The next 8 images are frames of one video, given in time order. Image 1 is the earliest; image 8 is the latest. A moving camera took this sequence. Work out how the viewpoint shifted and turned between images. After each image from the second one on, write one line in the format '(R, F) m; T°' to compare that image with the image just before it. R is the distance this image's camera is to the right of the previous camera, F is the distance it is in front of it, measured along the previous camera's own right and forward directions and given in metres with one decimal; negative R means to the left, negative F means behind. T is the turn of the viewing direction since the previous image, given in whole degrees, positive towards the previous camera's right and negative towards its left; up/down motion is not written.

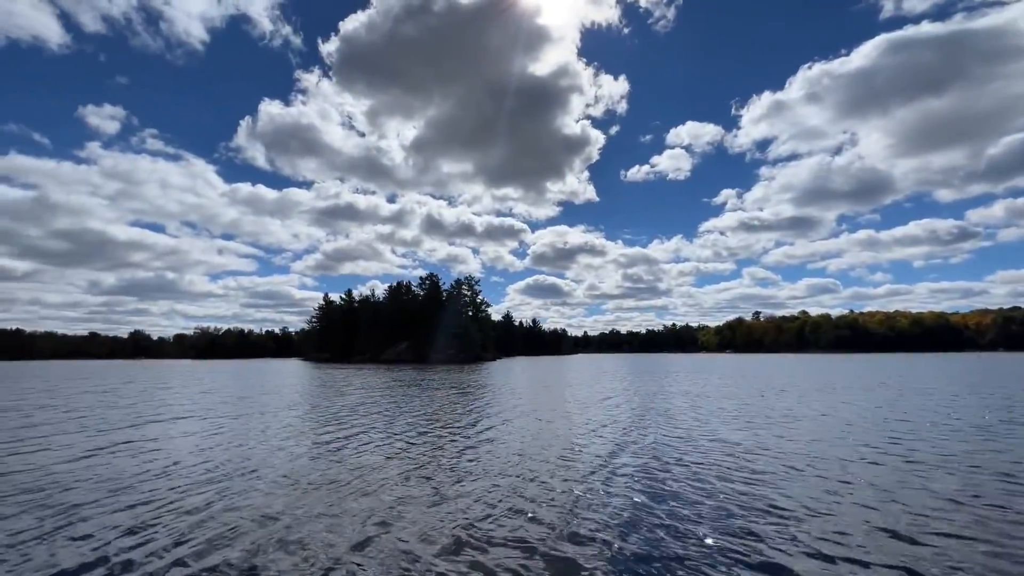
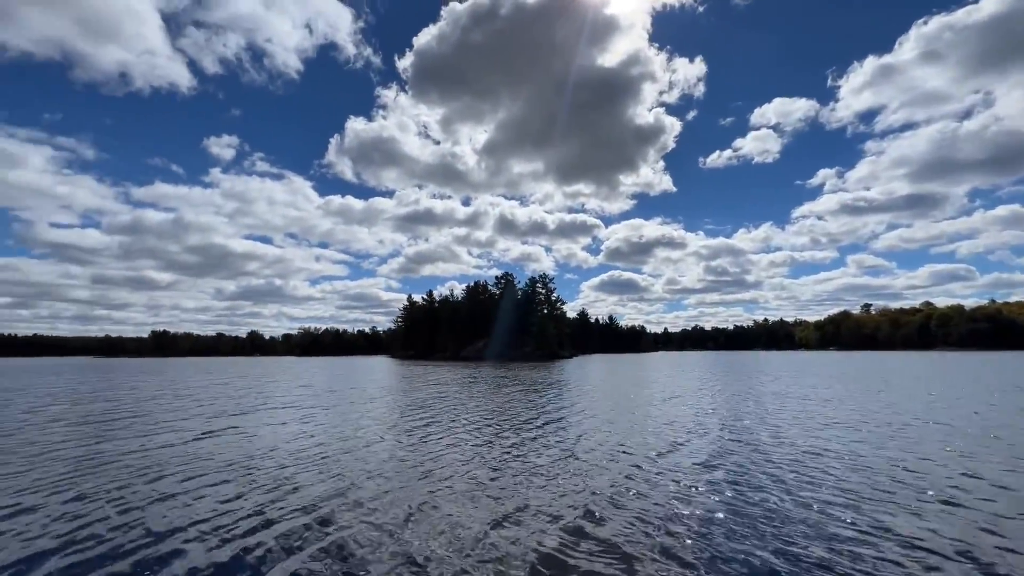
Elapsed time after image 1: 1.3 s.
(+0.3, -0.4) m; -10°
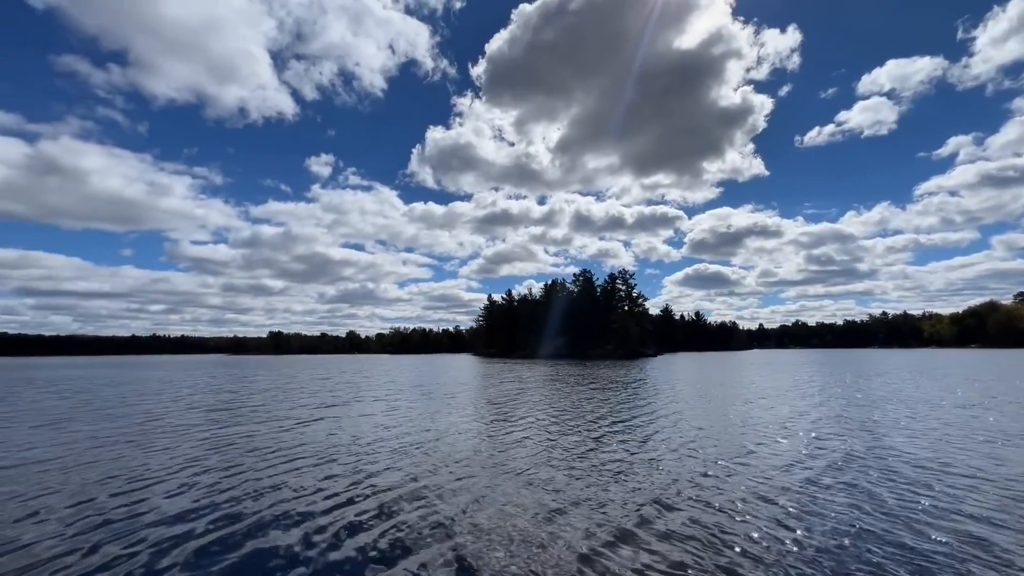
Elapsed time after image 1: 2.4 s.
(+0.6, -0.5) m; -10°
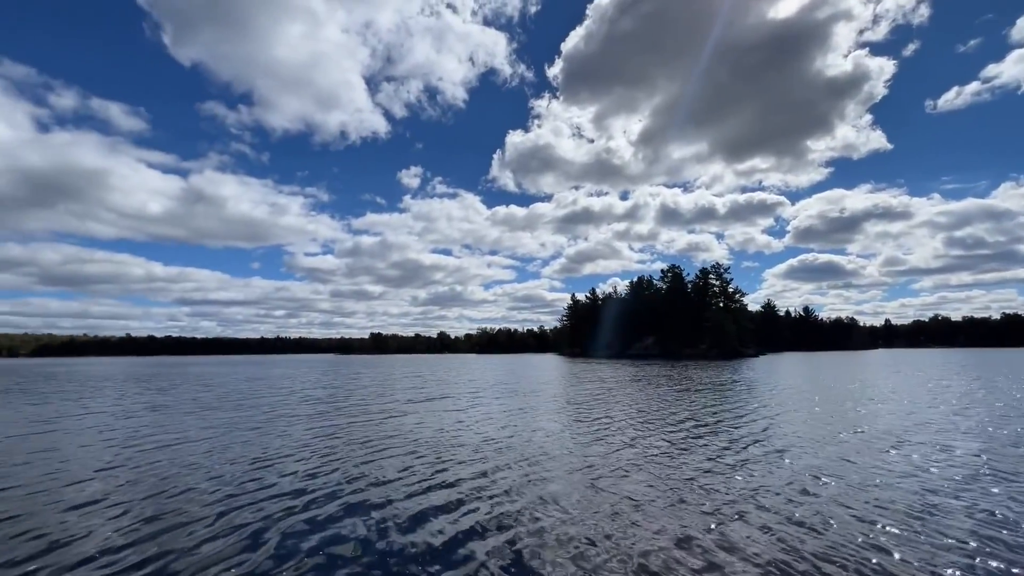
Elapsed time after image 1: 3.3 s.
(+1.0, -0.4) m; -11°
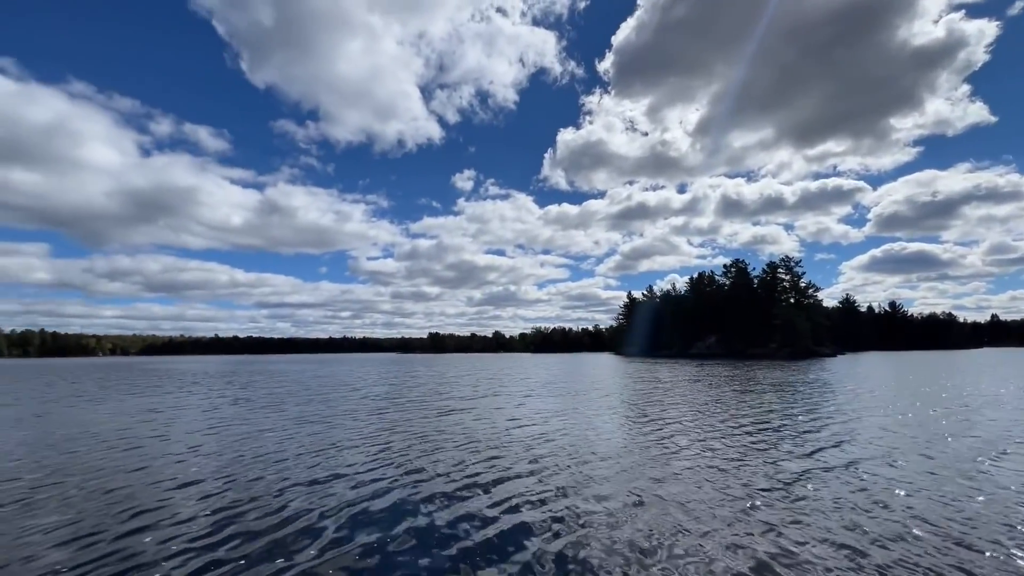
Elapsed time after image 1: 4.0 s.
(+0.6, -0.3) m; -7°
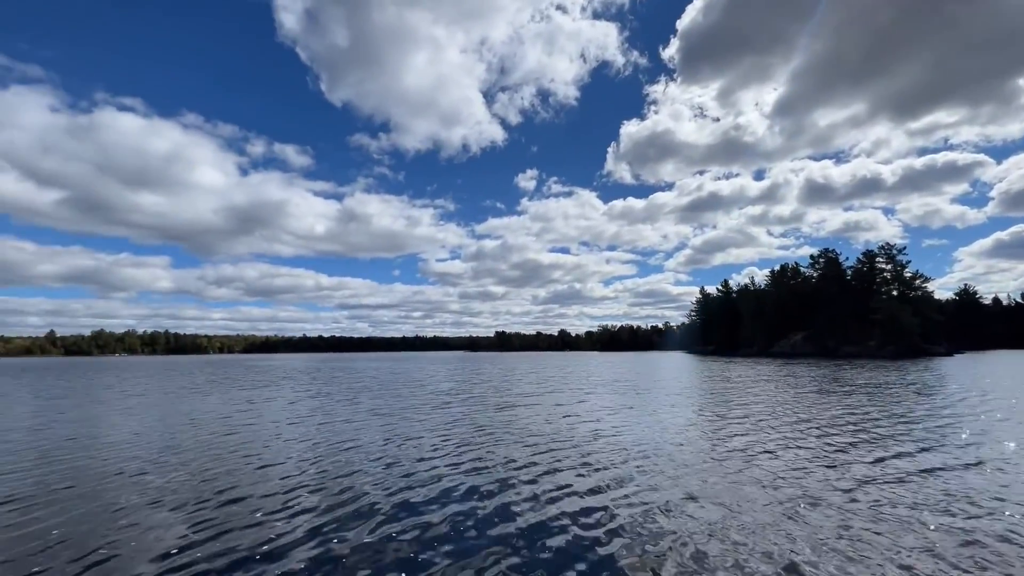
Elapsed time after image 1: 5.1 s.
(+0.8, -0.5) m; -9°
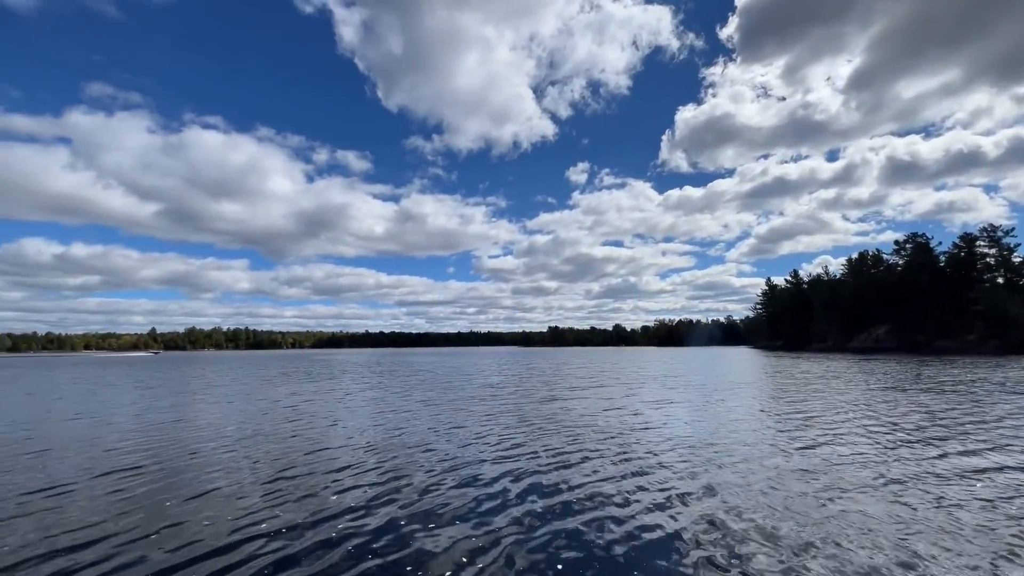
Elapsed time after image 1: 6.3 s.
(+0.7, -0.4) m; -7°
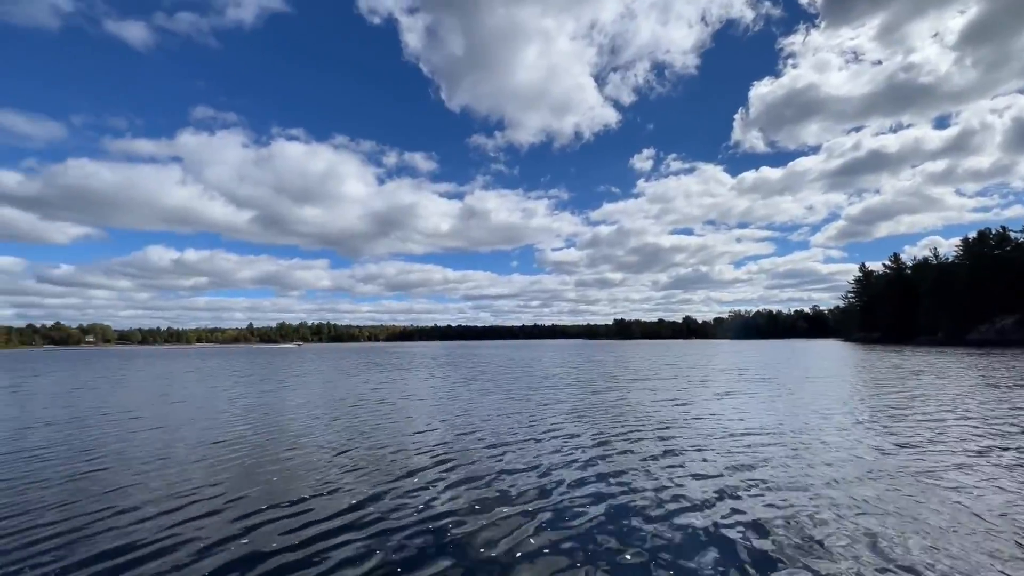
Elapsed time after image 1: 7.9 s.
(+0.7, -0.4) m; -9°
